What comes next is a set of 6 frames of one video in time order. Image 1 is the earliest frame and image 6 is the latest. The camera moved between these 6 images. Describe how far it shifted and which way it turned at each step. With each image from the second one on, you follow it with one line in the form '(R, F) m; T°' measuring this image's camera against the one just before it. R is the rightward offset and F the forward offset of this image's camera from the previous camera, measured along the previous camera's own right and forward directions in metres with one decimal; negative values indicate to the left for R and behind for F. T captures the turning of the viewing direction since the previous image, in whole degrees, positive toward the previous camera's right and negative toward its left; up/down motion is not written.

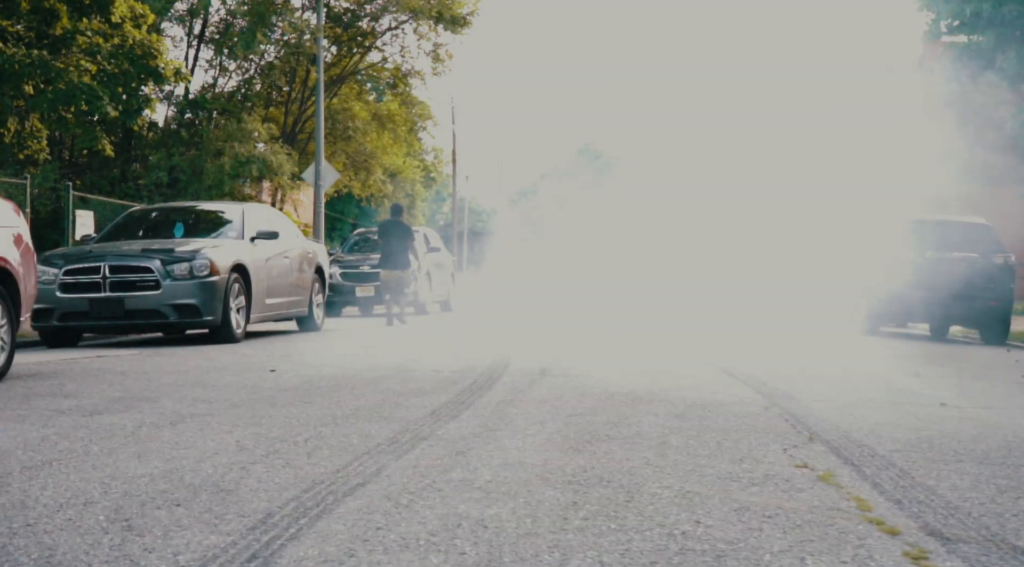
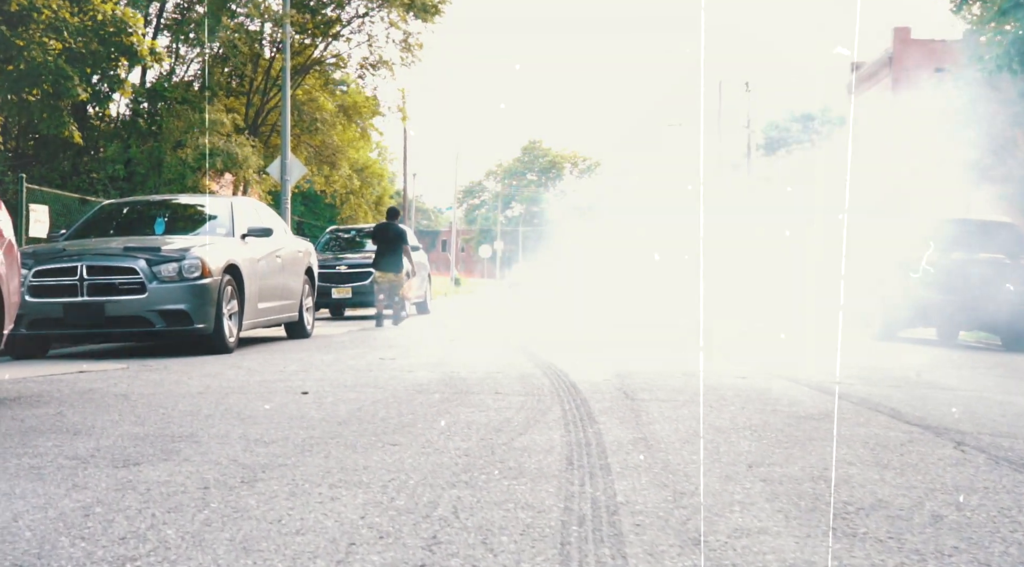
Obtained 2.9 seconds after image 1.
(-0.8, +1.3) m; +3°
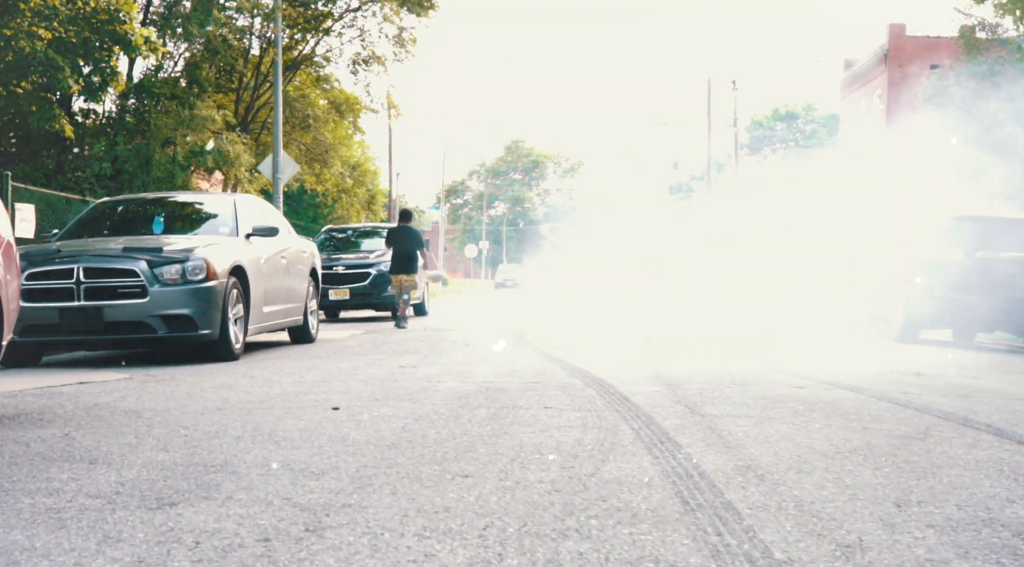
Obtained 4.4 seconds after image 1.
(-0.4, +0.7) m; +1°
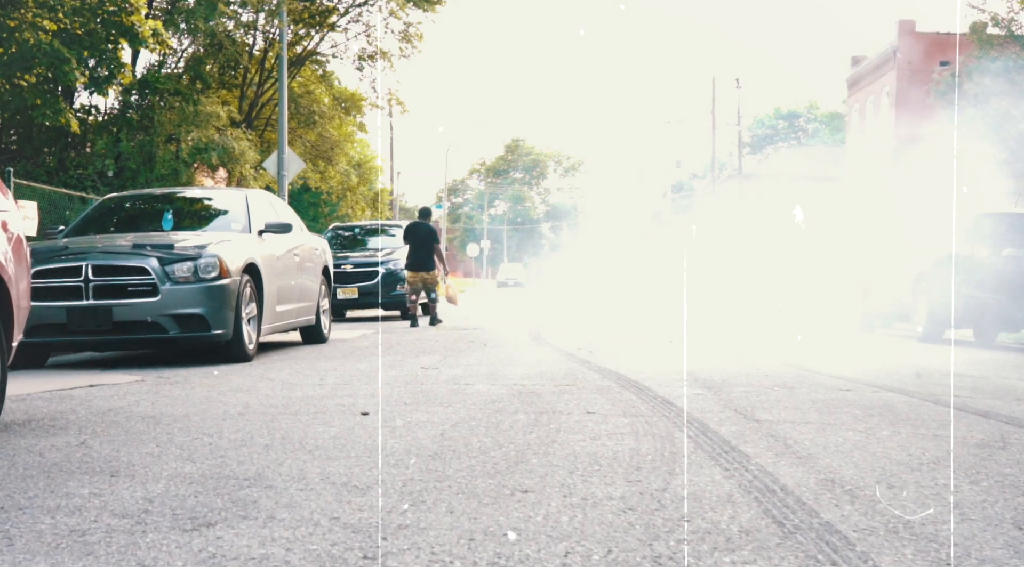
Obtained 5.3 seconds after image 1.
(-0.2, +0.4) m; 0°
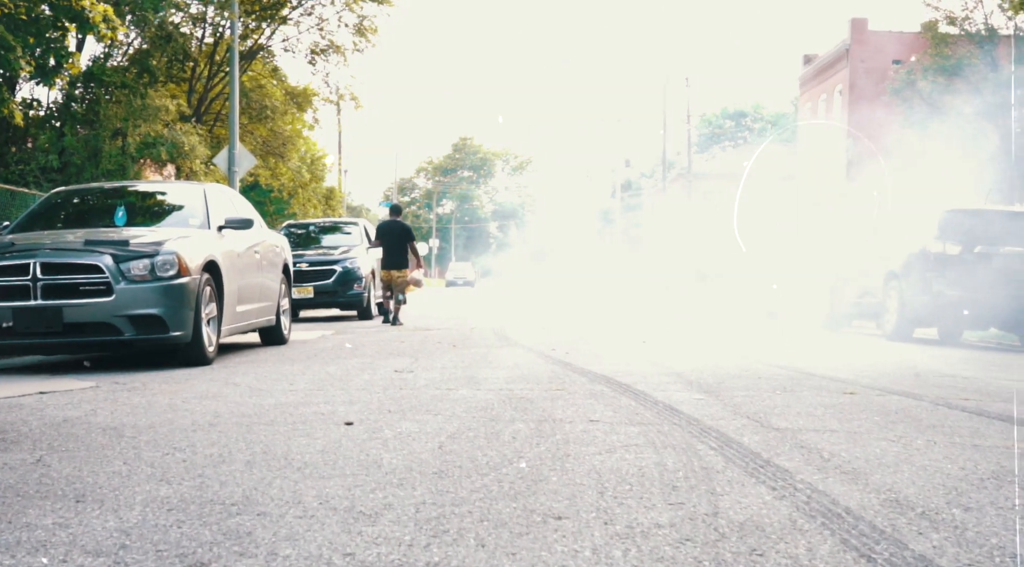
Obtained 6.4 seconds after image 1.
(-0.2, +0.5) m; +2°
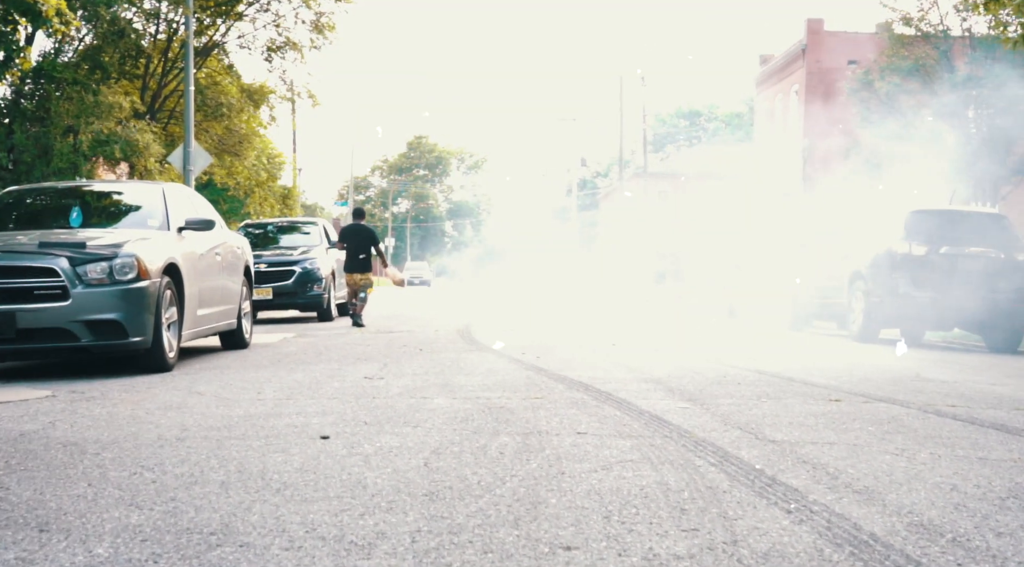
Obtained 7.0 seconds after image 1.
(-0.1, +0.3) m; +2°
